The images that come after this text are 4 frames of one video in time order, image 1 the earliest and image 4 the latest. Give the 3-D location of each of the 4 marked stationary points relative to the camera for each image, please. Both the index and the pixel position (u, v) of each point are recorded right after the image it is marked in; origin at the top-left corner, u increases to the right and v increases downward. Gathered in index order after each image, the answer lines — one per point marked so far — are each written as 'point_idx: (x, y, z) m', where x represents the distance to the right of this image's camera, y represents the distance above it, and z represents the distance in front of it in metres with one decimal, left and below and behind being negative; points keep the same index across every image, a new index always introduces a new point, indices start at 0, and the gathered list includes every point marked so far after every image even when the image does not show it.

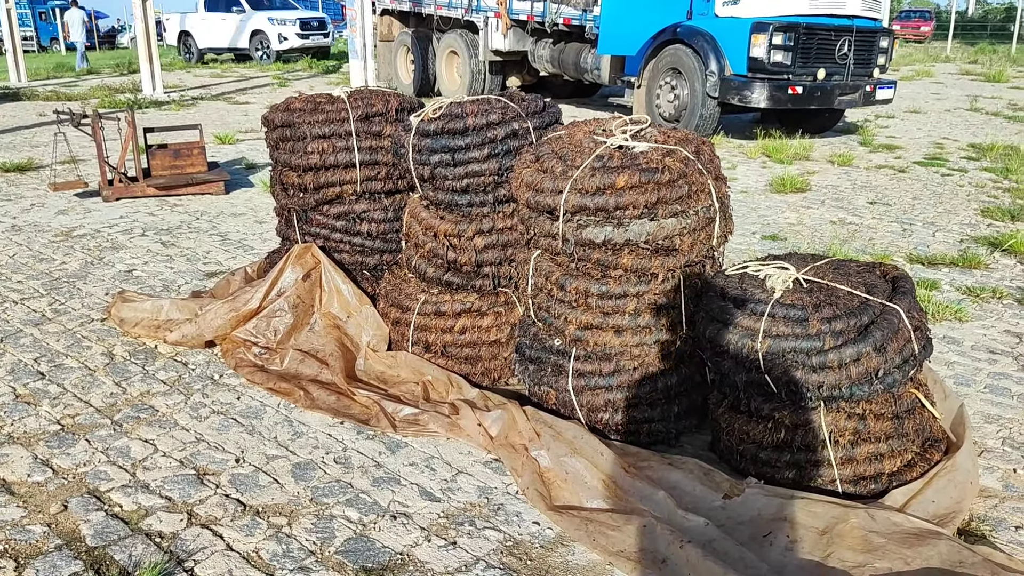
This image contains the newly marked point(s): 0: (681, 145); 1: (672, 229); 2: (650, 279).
0: (+0.8, +0.6, +3.9) m
1: (+0.7, +0.3, +3.7) m
2: (+0.6, 0.0, +3.8) m
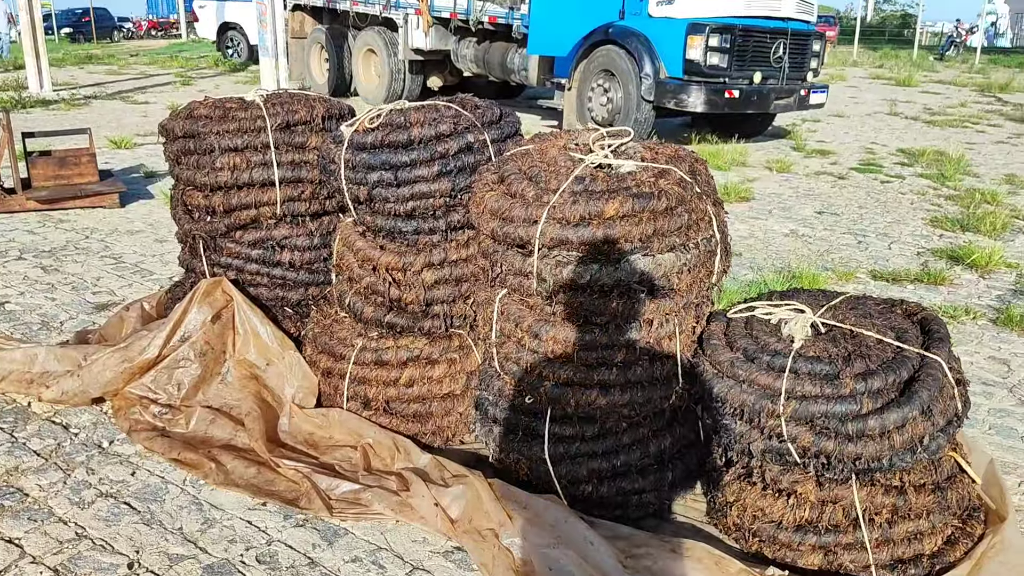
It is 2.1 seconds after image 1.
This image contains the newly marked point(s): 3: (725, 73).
0: (+0.6, +0.5, +3.3) m
1: (+0.6, +0.1, +3.1) m
2: (+0.5, -0.1, +3.2) m
3: (+2.7, +2.7, +11.0) m
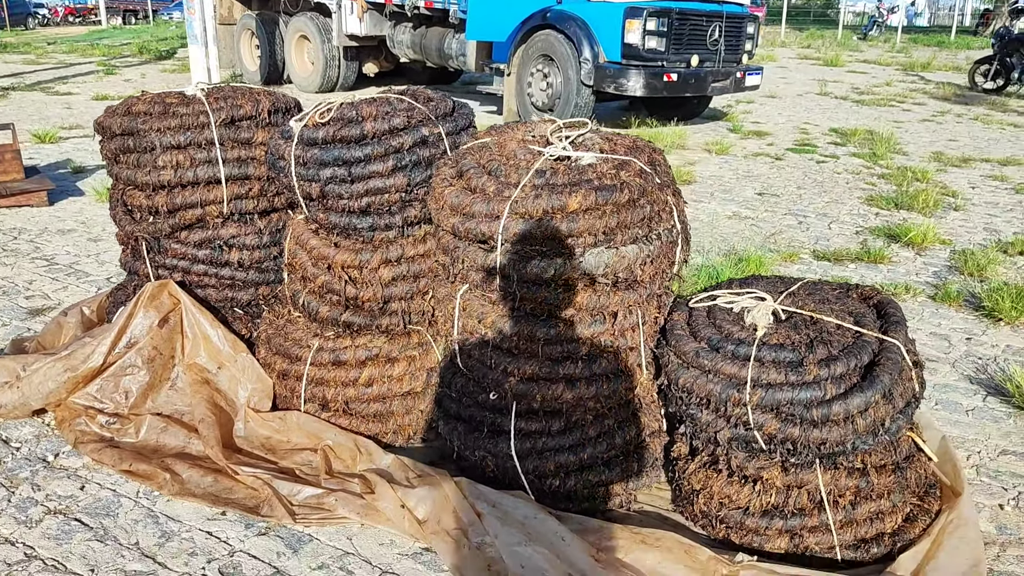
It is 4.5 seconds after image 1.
0: (+0.5, +0.5, +3.3) m
1: (+0.4, +0.1, +3.1) m
2: (+0.3, -0.1, +3.2) m
3: (+1.9, +3.0, +11.1) m
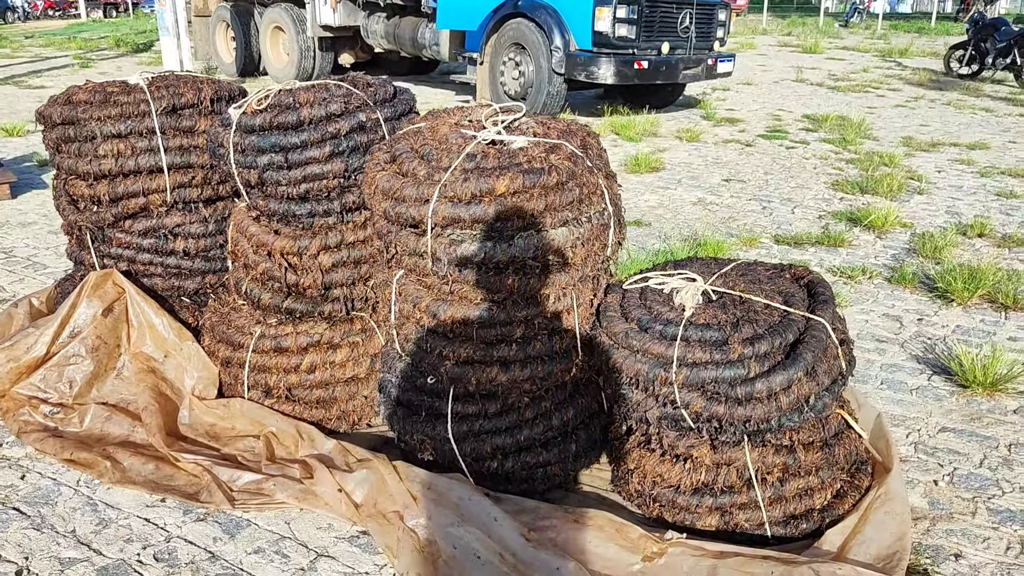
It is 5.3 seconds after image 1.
0: (+0.2, +0.6, +3.3) m
1: (+0.2, +0.2, +3.1) m
2: (+0.1, 0.0, +3.2) m
3: (+1.6, +3.1, +11.1) m
